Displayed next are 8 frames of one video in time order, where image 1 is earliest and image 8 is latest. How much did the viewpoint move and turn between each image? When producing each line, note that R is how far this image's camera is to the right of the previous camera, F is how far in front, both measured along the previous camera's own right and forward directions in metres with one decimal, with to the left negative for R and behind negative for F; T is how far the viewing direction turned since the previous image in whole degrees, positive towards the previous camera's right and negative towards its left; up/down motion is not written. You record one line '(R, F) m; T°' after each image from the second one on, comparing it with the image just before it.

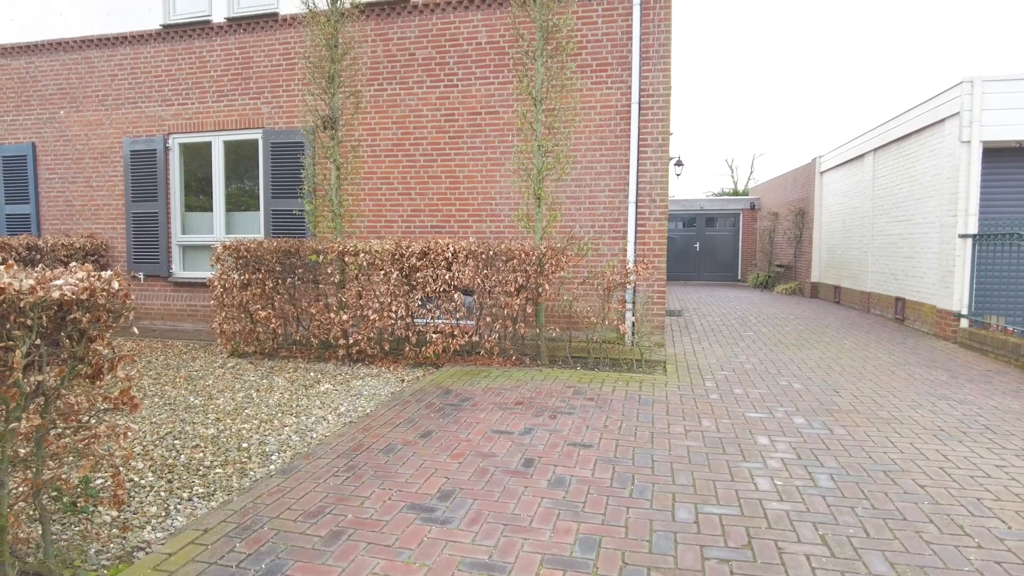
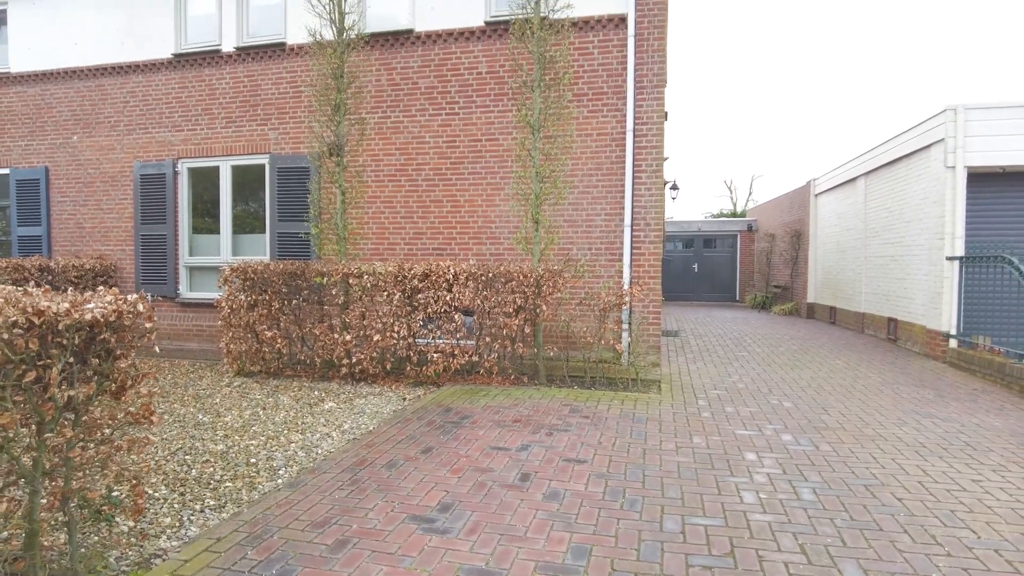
(0.0, -0.2) m; 0°
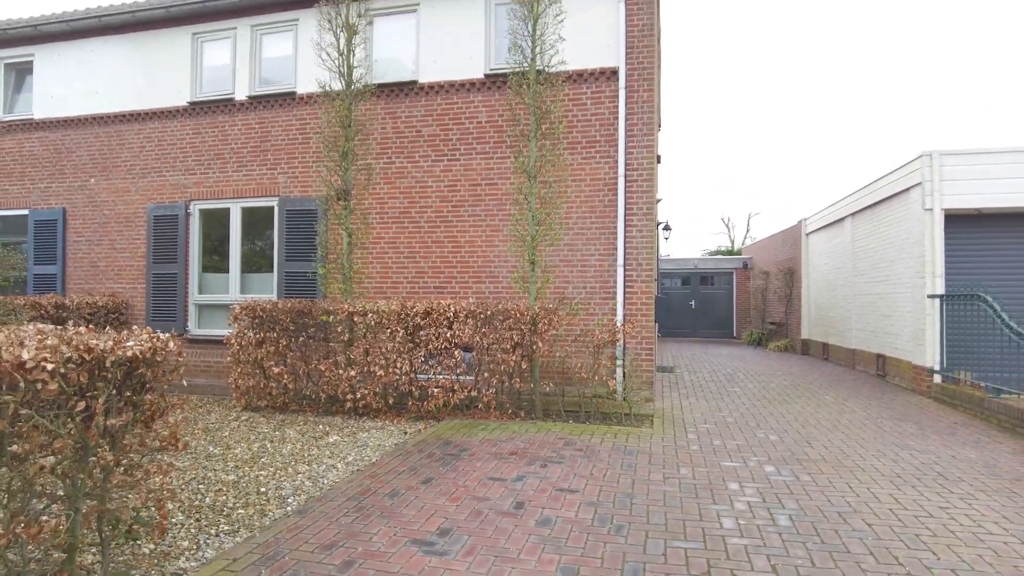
(0.0, -0.3) m; 0°
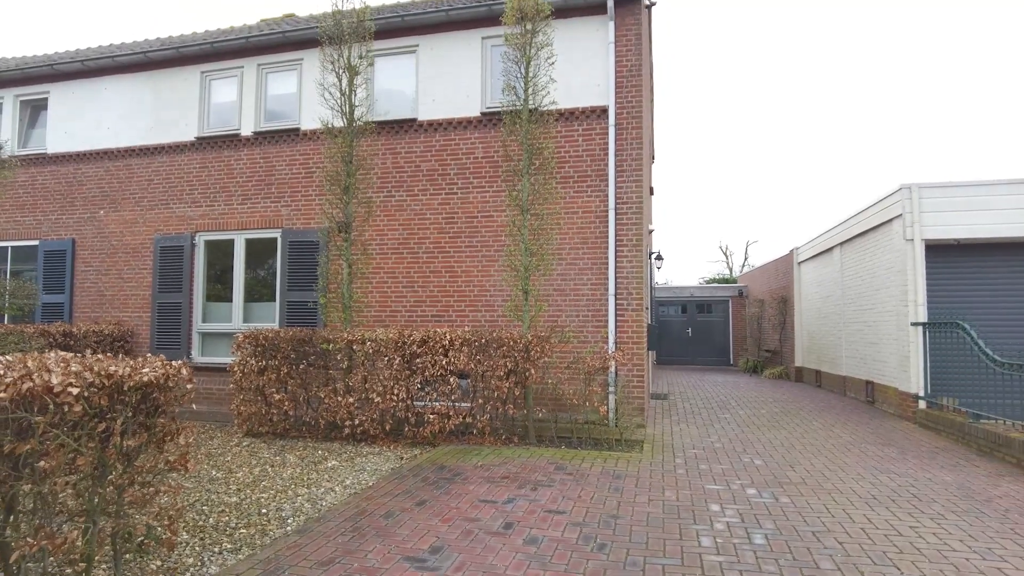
(+0.1, -0.3) m; 0°
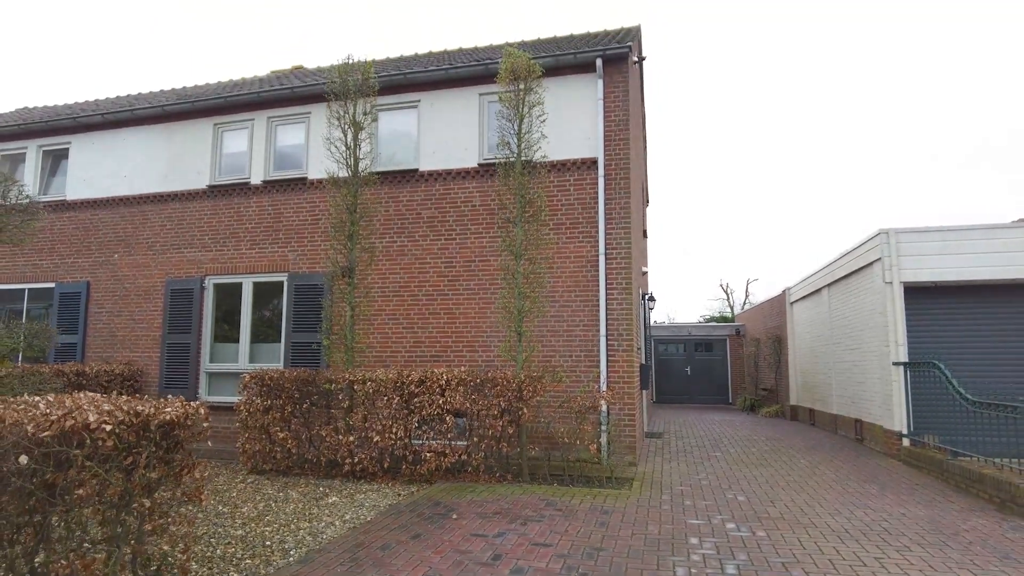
(+0.1, -0.4) m; 0°
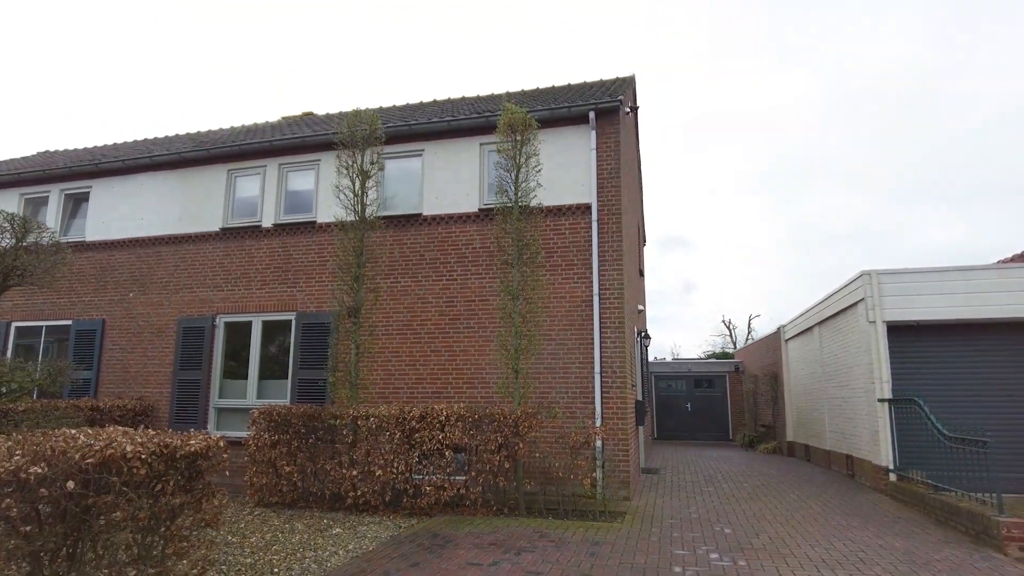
(+0.1, -0.4) m; 0°
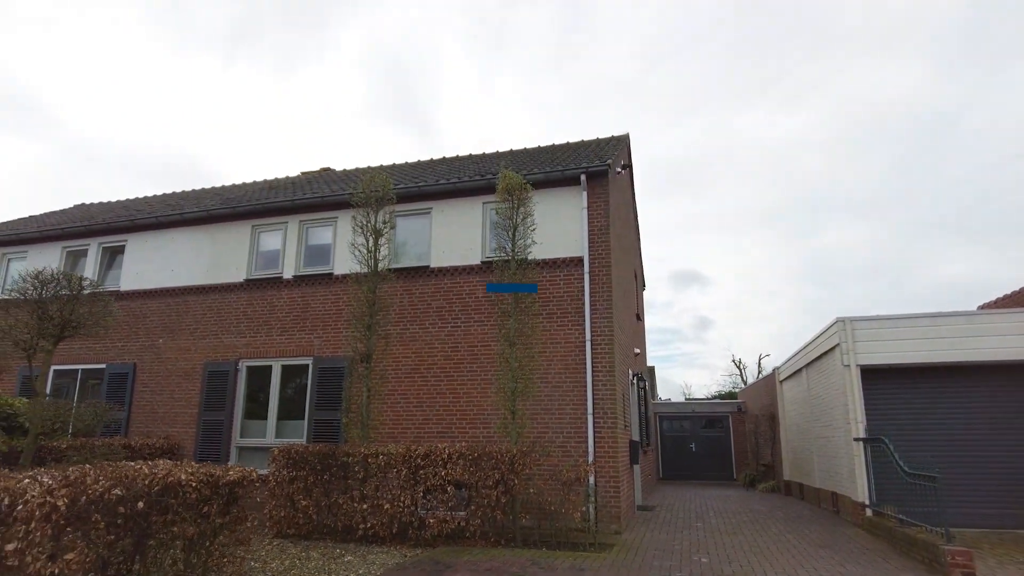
(+0.2, -0.8) m; -1°
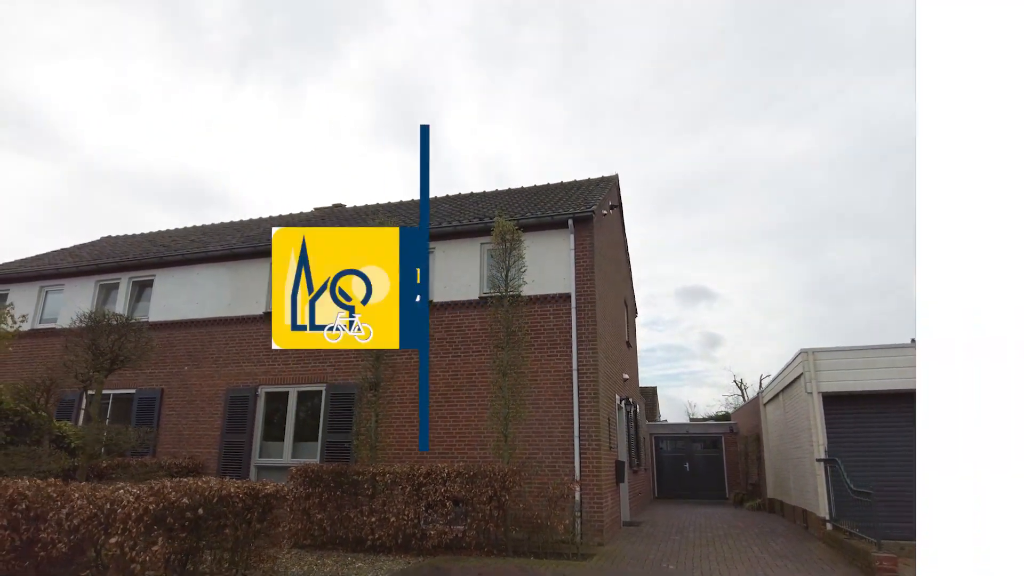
(+0.2, -1.1) m; -1°
